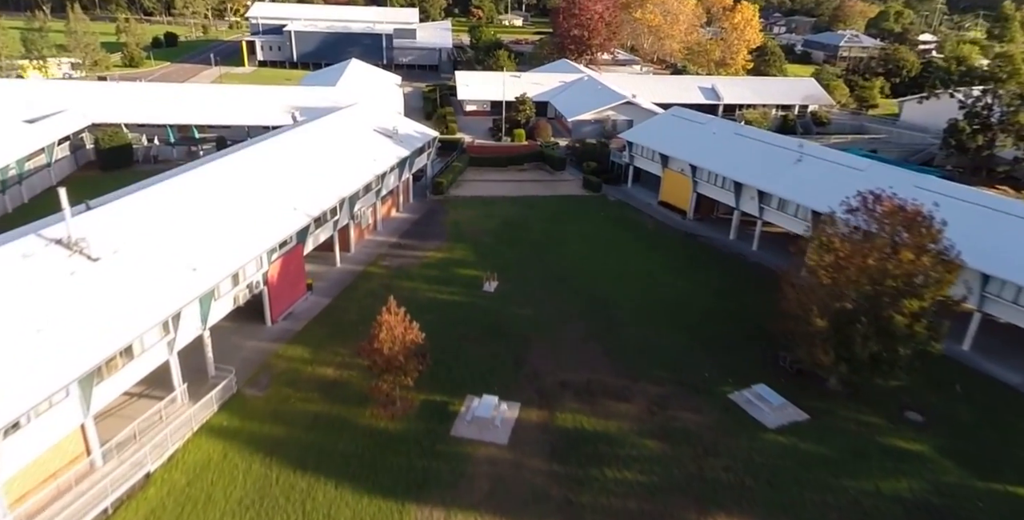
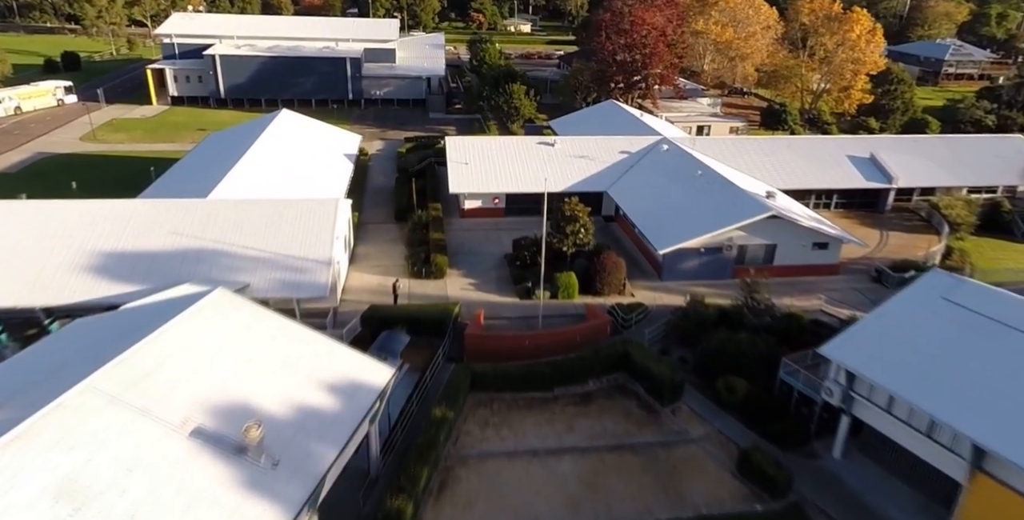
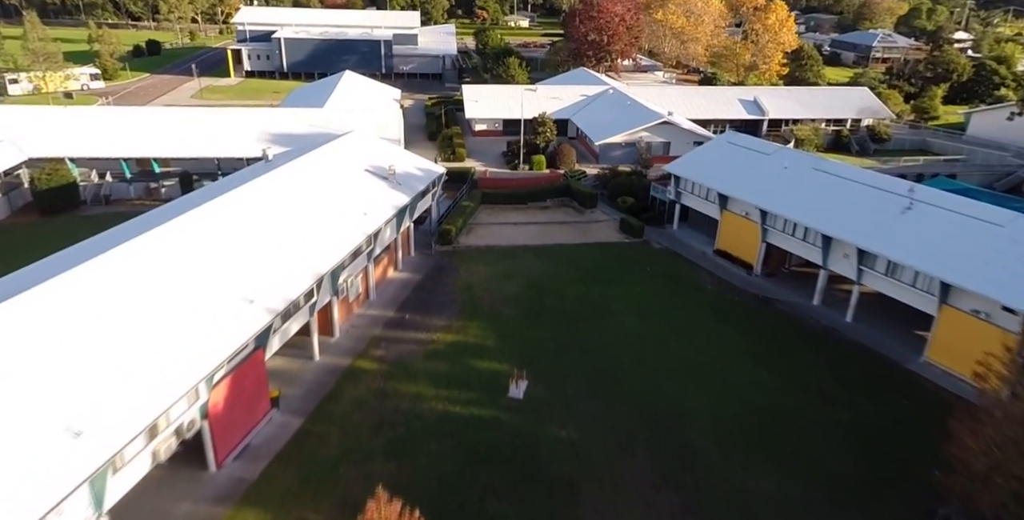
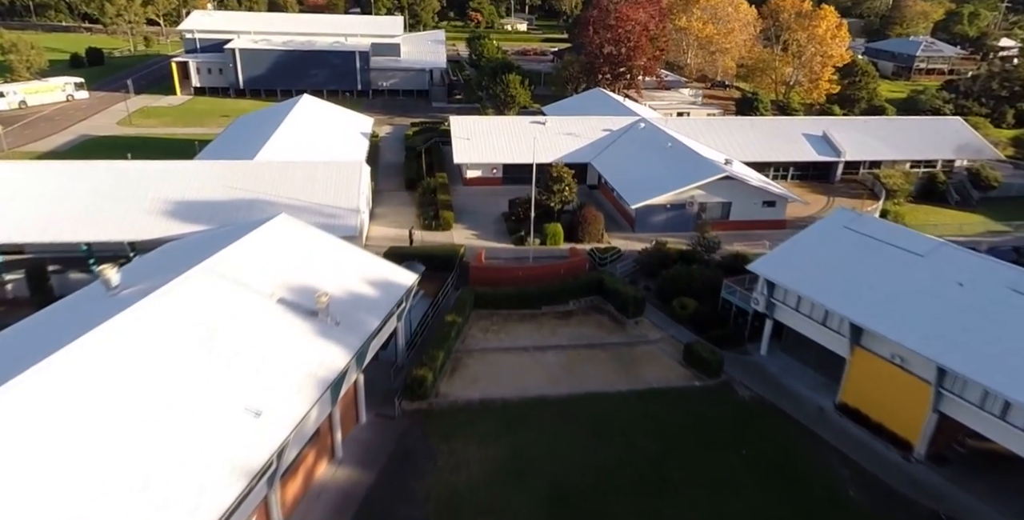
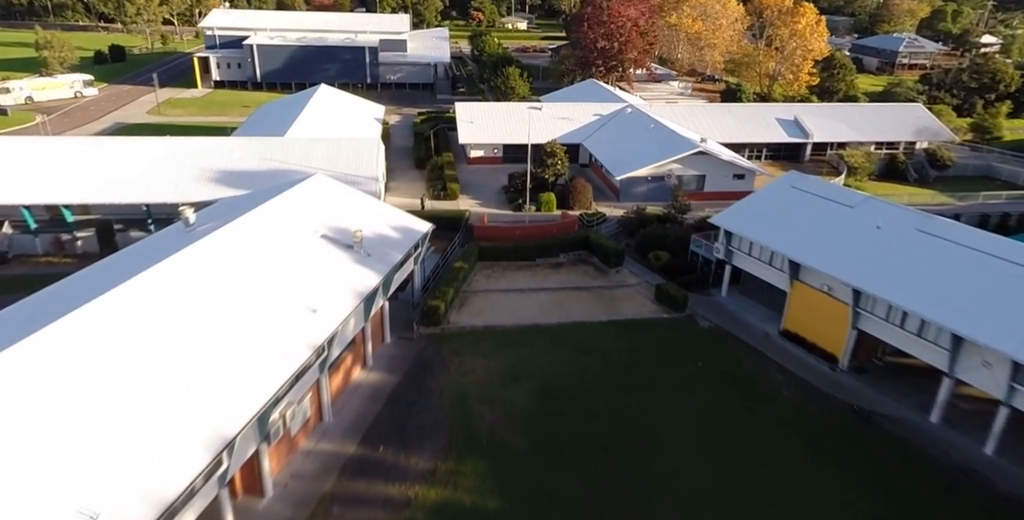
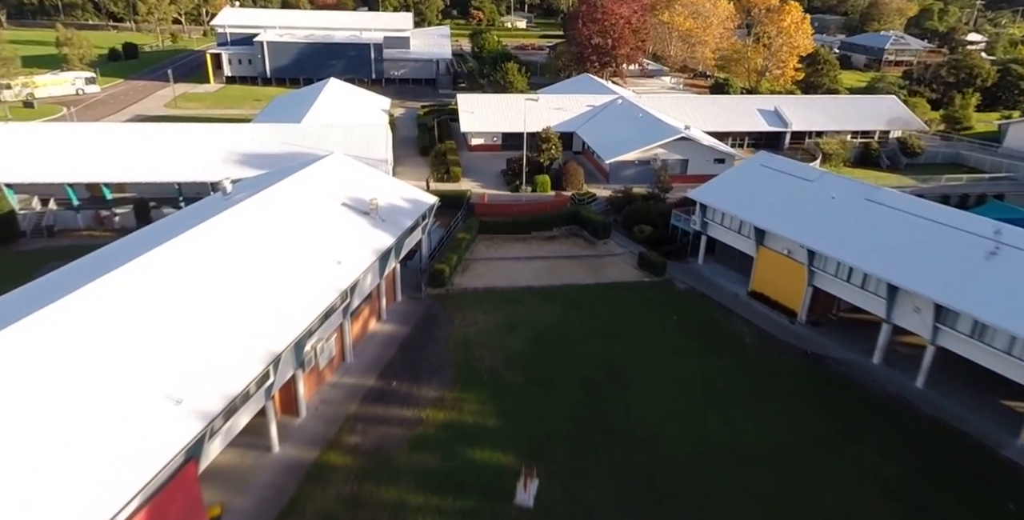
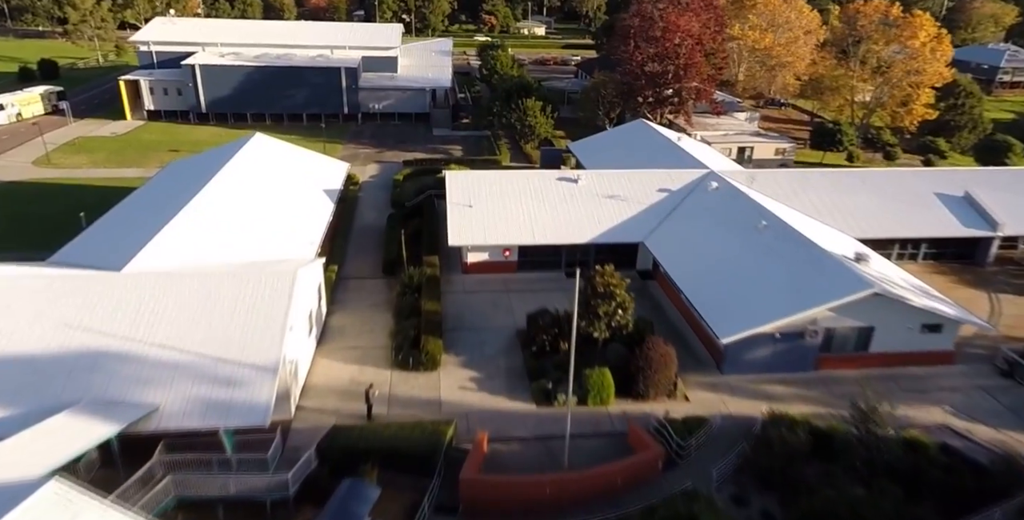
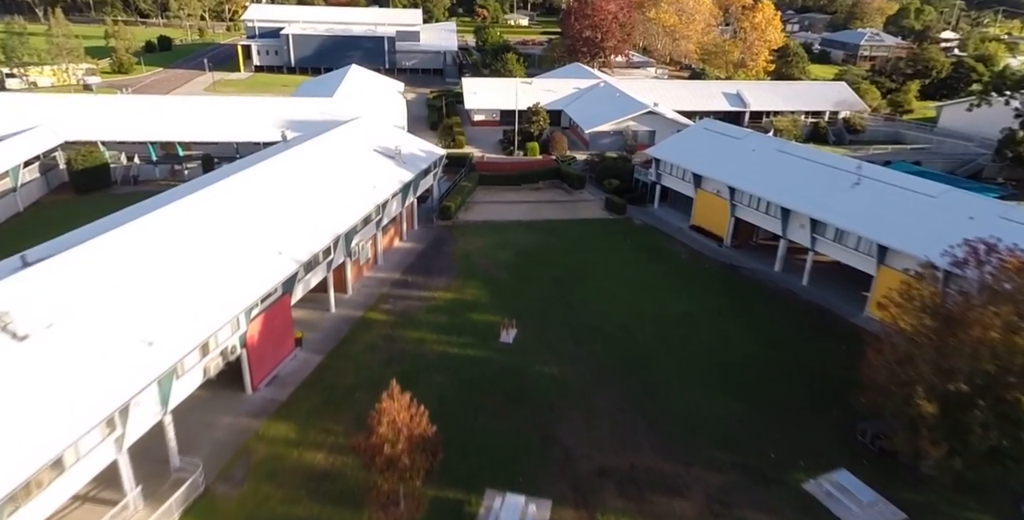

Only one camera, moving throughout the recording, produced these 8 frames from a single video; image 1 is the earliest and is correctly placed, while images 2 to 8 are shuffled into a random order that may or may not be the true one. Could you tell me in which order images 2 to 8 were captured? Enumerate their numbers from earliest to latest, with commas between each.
8, 3, 6, 5, 4, 2, 7
